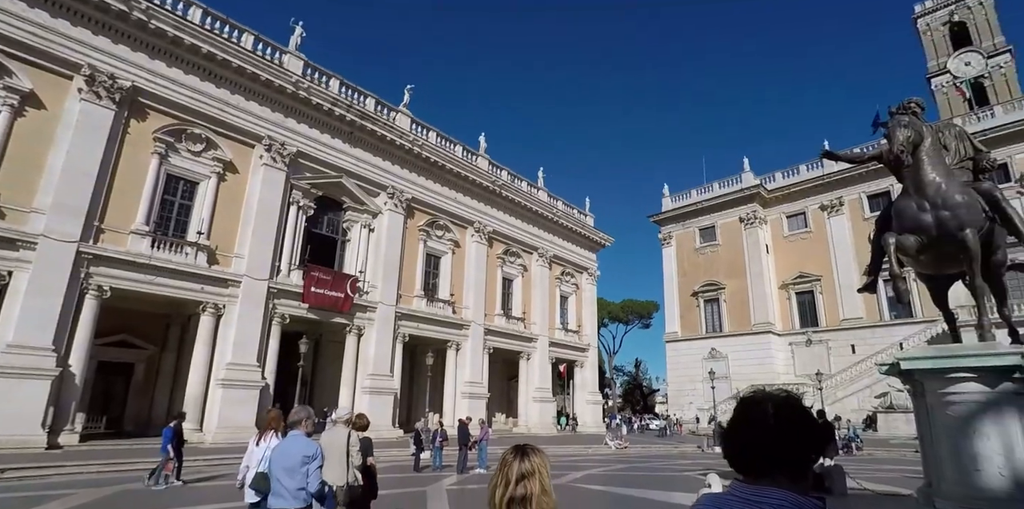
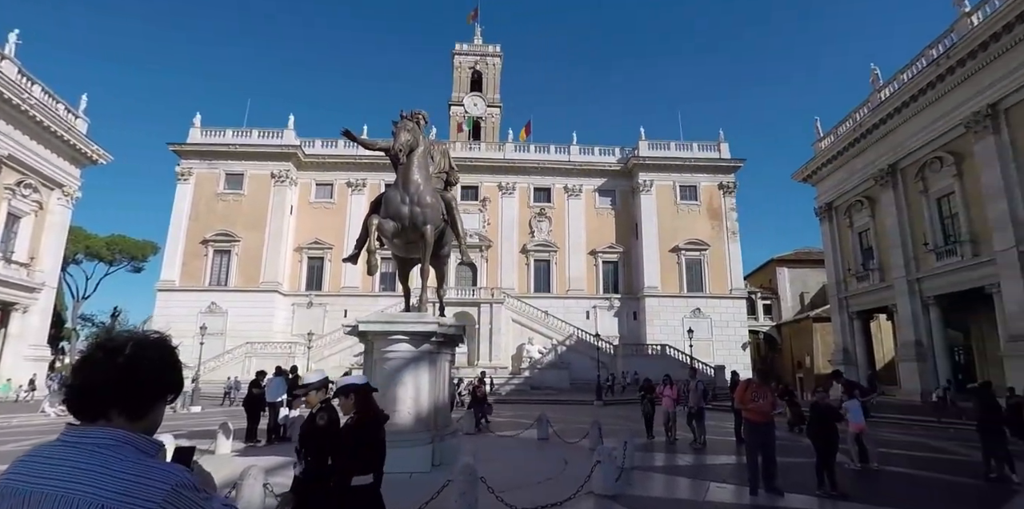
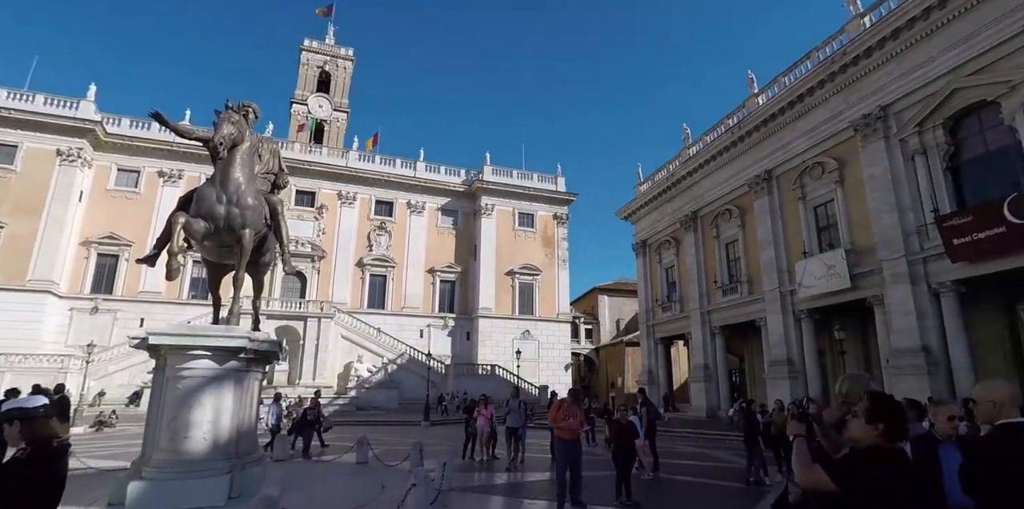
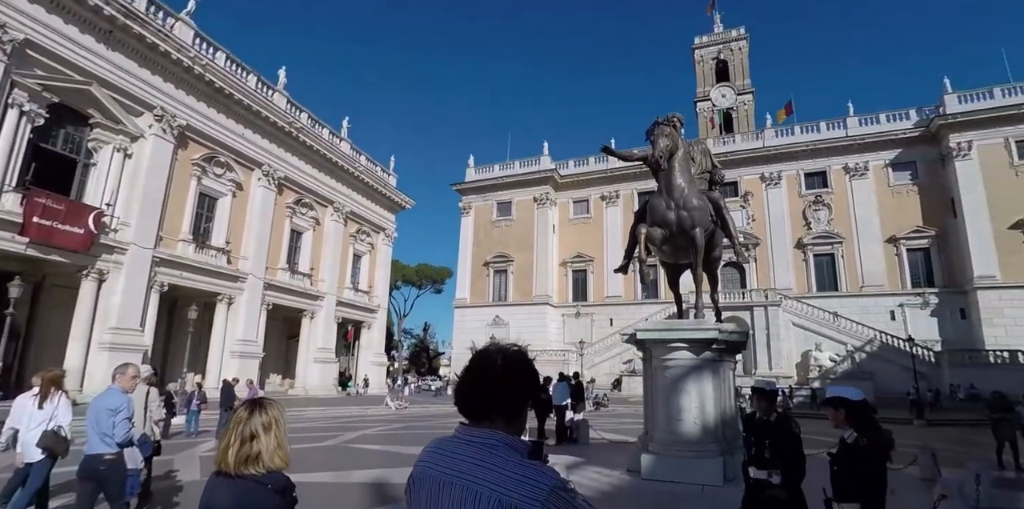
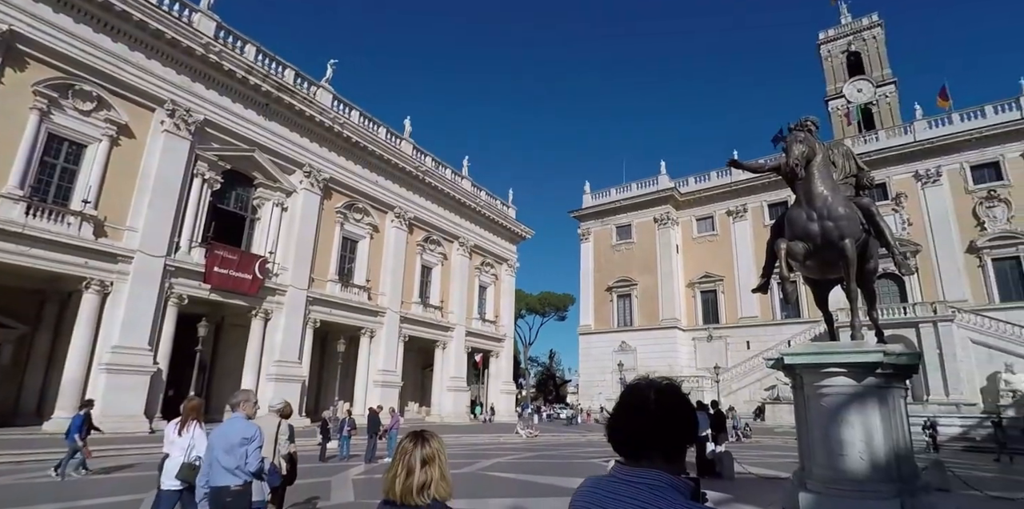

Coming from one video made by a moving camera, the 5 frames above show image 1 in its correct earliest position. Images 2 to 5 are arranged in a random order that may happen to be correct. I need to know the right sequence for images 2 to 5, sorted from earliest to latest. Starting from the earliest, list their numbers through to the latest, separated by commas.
5, 4, 2, 3
